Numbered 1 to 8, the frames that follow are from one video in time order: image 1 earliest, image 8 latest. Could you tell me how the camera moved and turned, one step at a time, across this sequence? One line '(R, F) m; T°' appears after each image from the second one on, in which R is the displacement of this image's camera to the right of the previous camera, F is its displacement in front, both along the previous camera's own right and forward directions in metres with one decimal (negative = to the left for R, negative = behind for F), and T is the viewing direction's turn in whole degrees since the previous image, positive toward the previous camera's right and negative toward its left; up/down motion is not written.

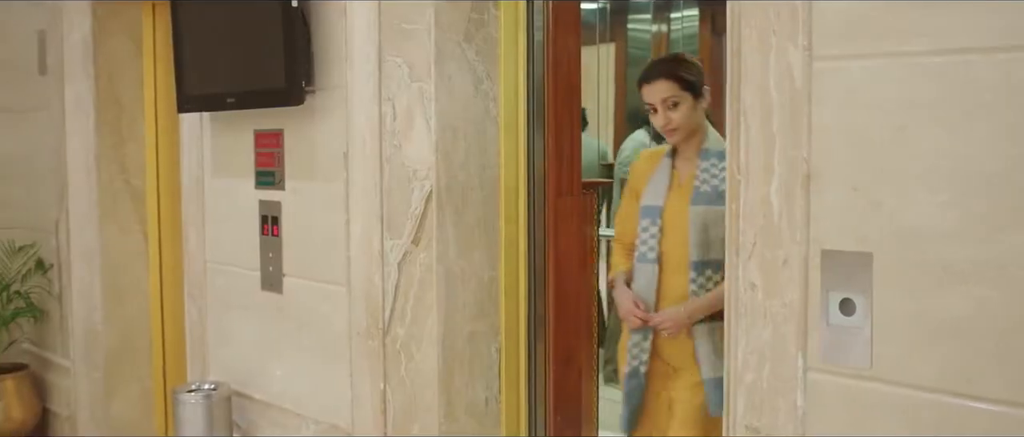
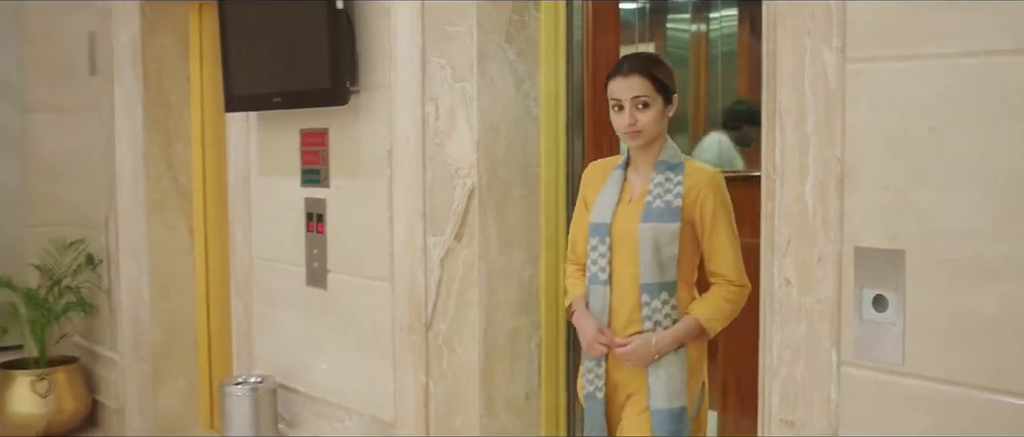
(0.0, 0.0) m; -2°
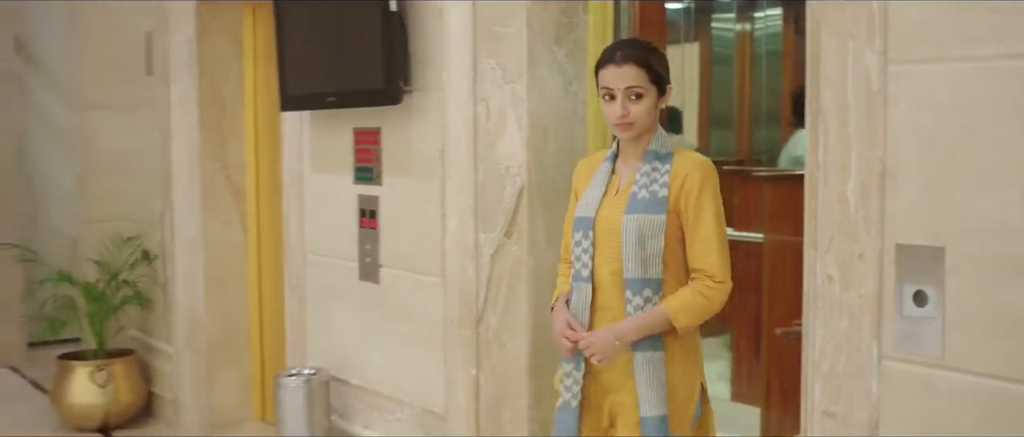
(0.0, -0.1) m; -2°
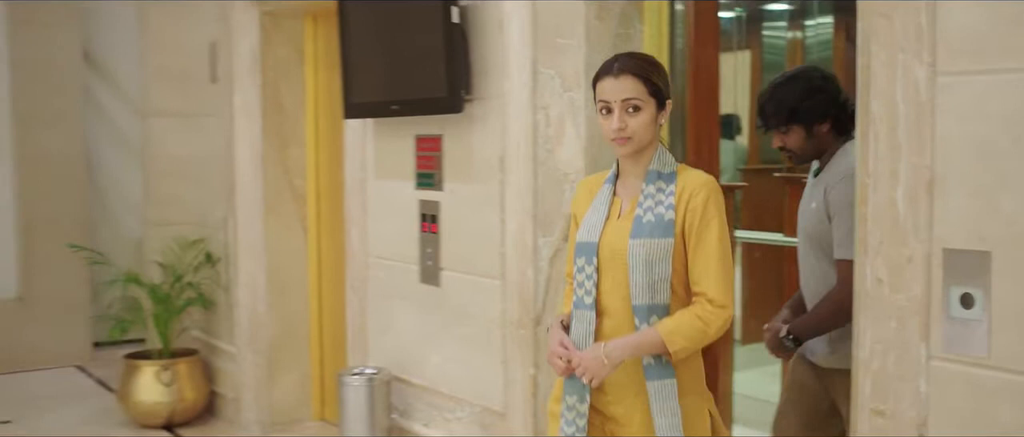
(0.0, -0.1) m; -2°
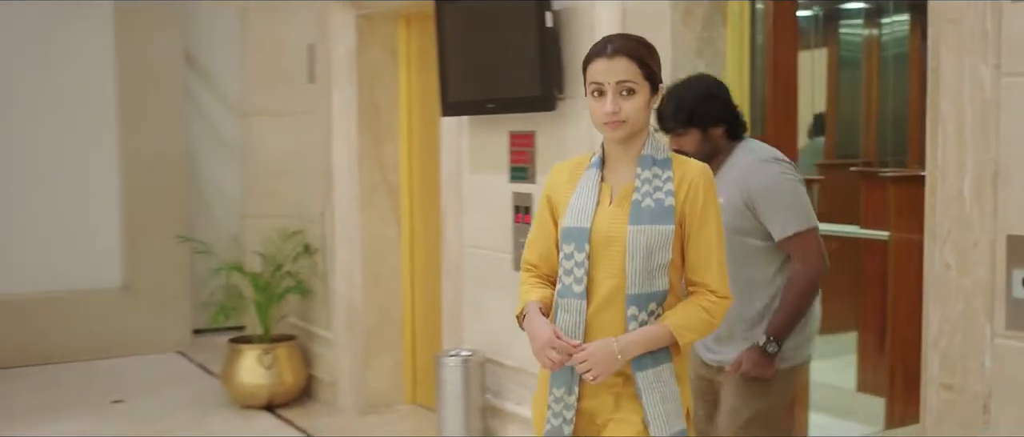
(0.0, -0.2) m; -3°
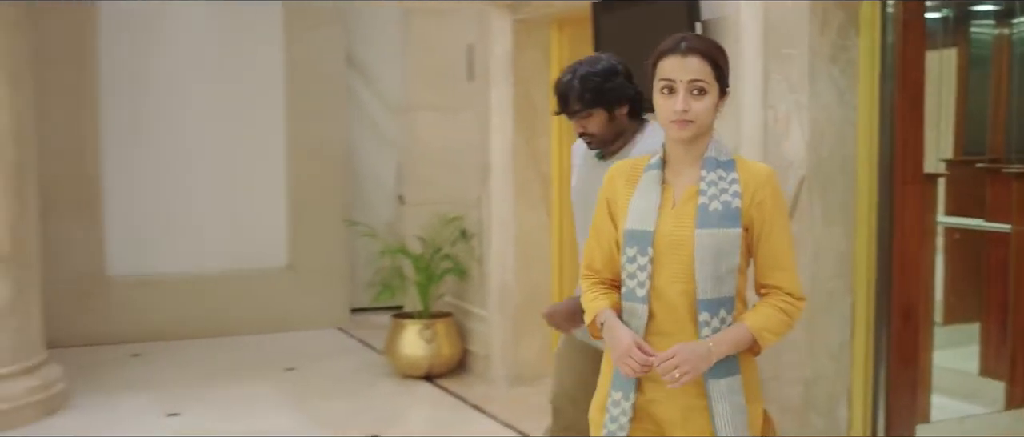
(-0.1, -0.3) m; -5°
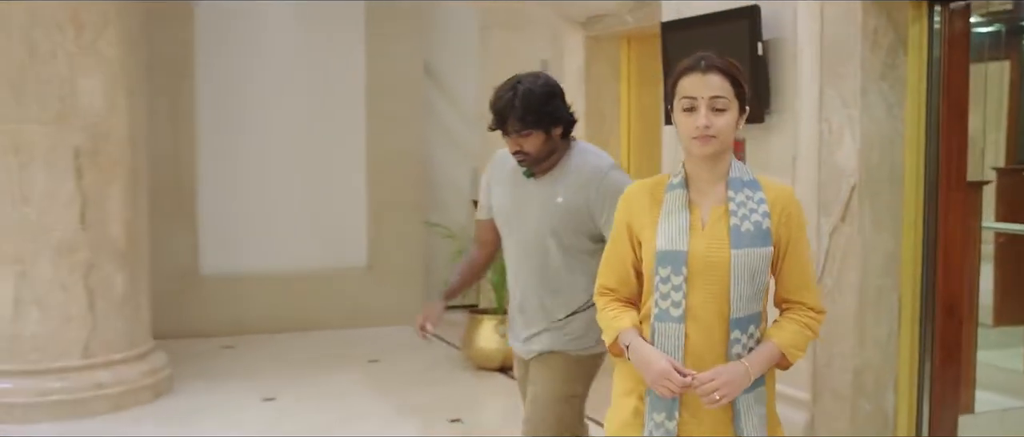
(0.0, -0.3) m; -3°
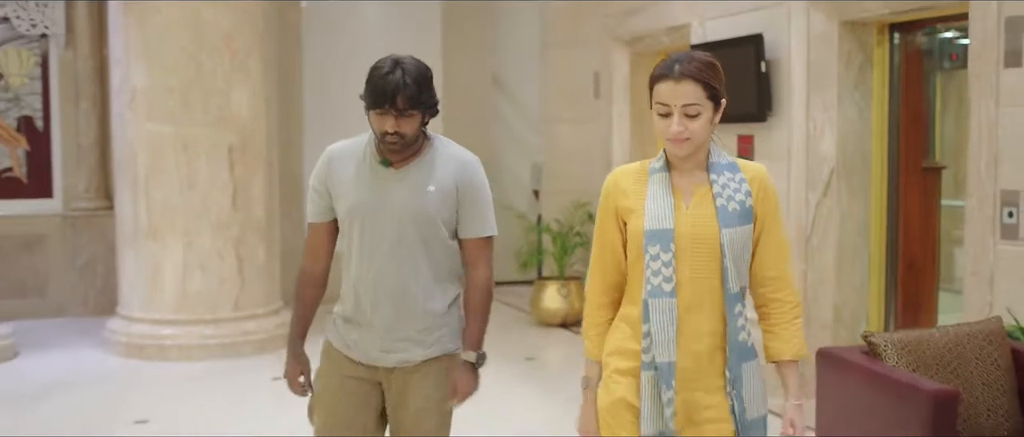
(-0.1, -1.1) m; -2°
